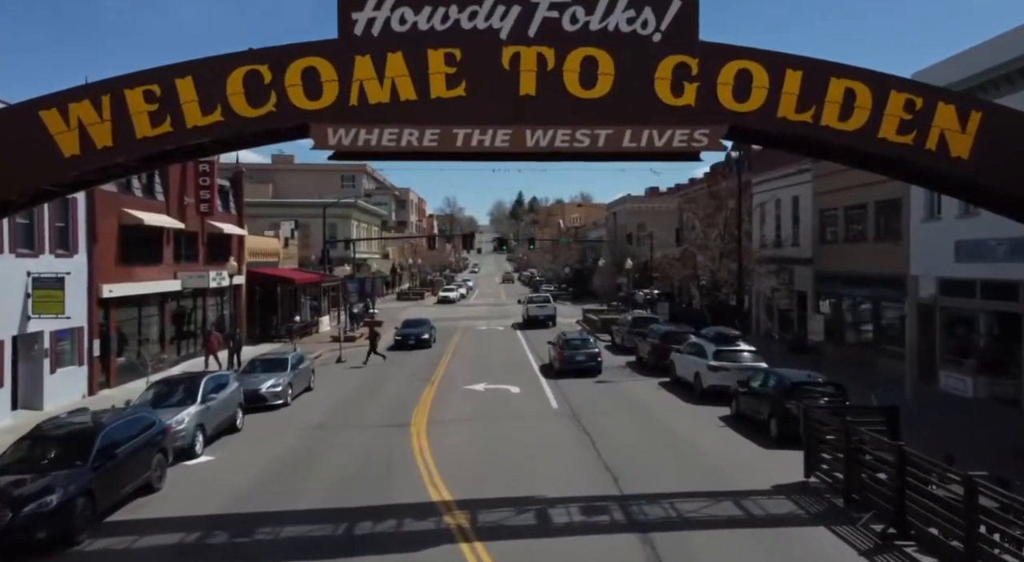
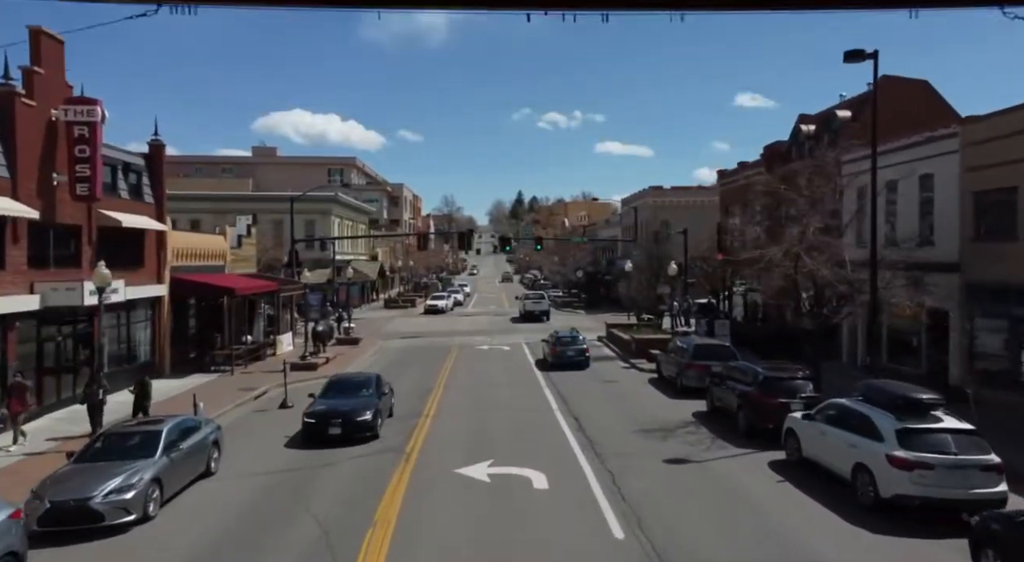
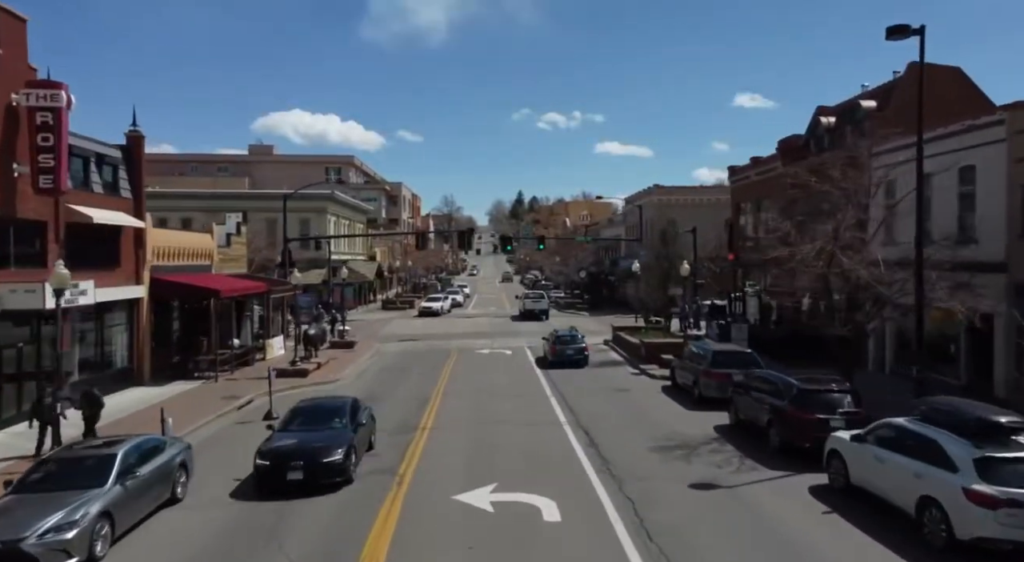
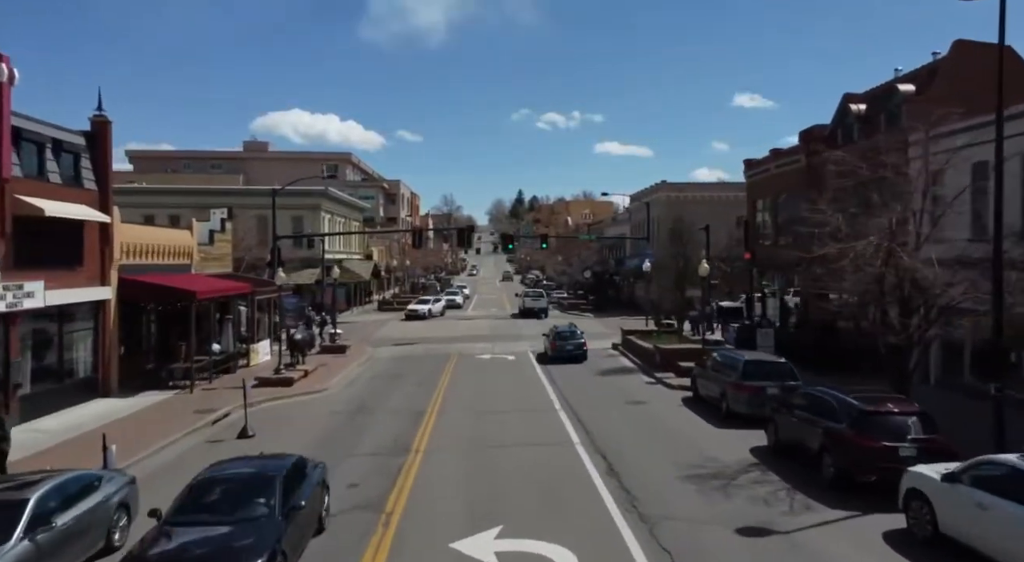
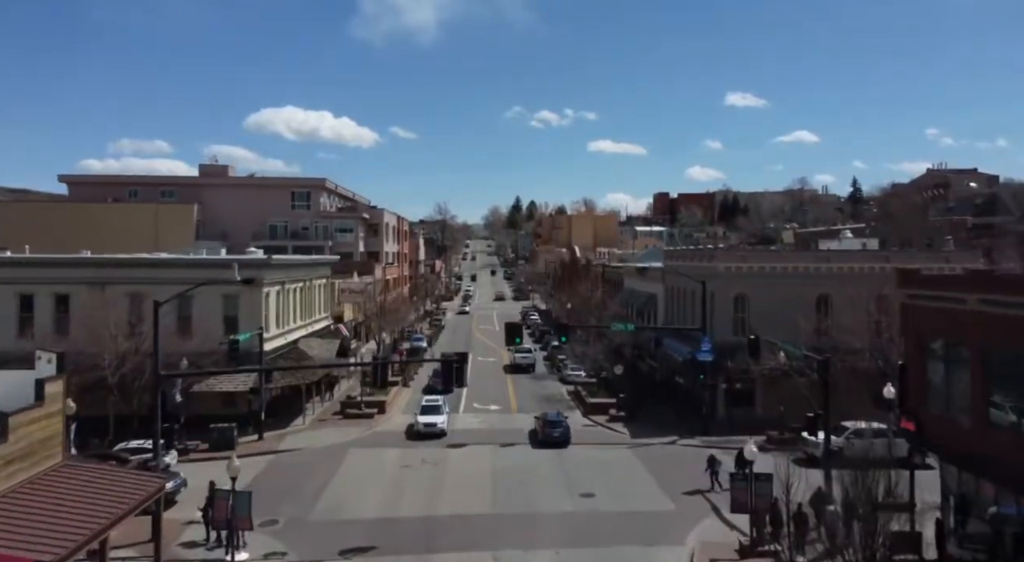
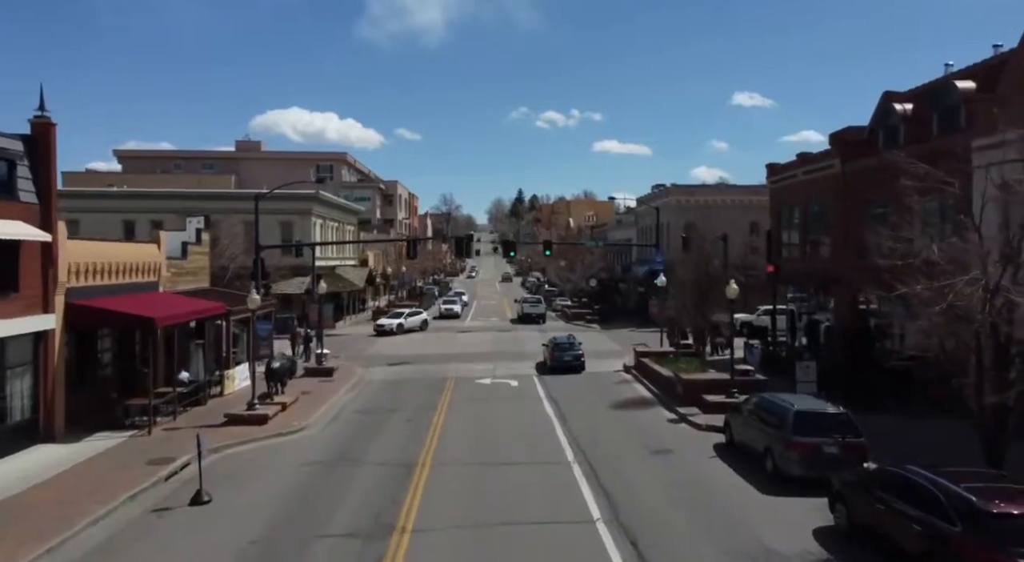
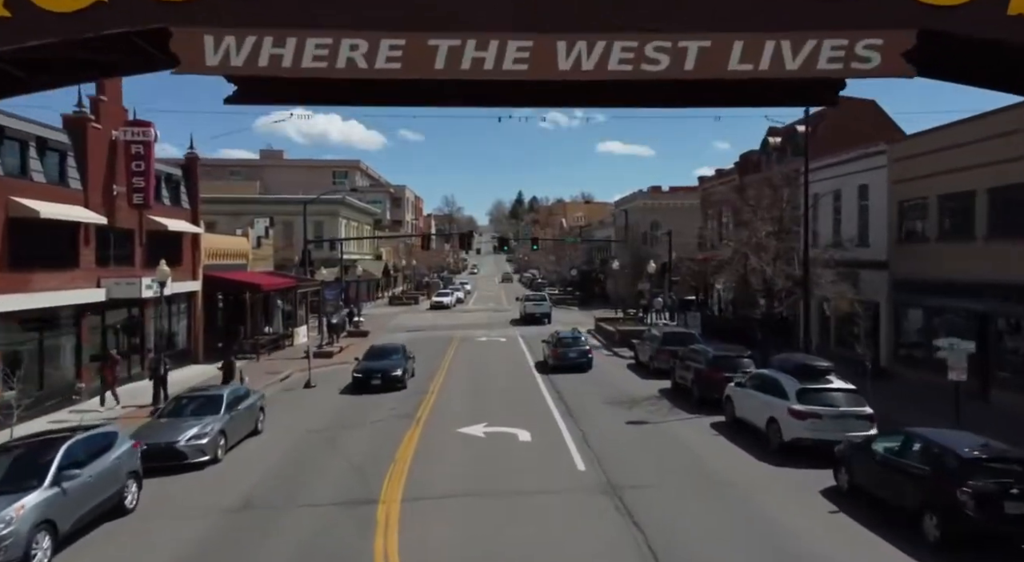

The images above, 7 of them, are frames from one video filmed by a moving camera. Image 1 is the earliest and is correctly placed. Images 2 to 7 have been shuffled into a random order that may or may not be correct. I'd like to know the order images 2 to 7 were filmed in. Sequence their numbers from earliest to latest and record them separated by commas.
7, 2, 3, 4, 6, 5
